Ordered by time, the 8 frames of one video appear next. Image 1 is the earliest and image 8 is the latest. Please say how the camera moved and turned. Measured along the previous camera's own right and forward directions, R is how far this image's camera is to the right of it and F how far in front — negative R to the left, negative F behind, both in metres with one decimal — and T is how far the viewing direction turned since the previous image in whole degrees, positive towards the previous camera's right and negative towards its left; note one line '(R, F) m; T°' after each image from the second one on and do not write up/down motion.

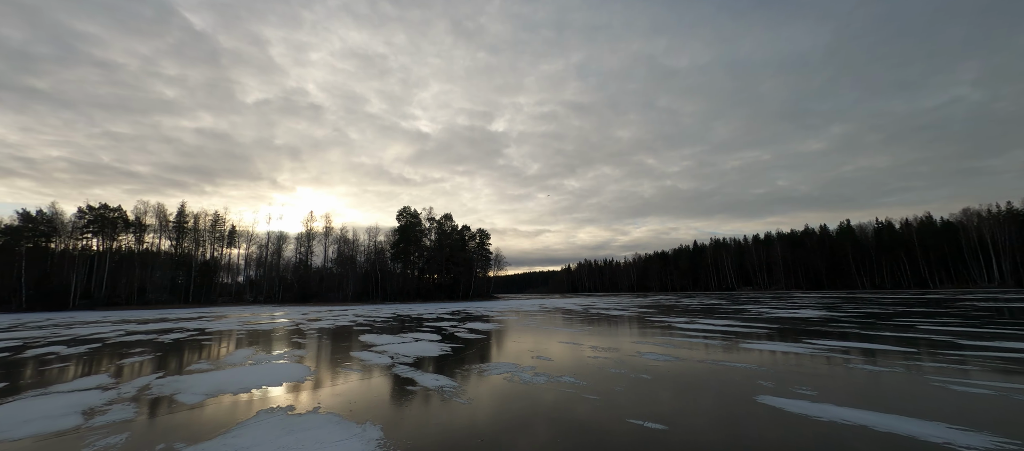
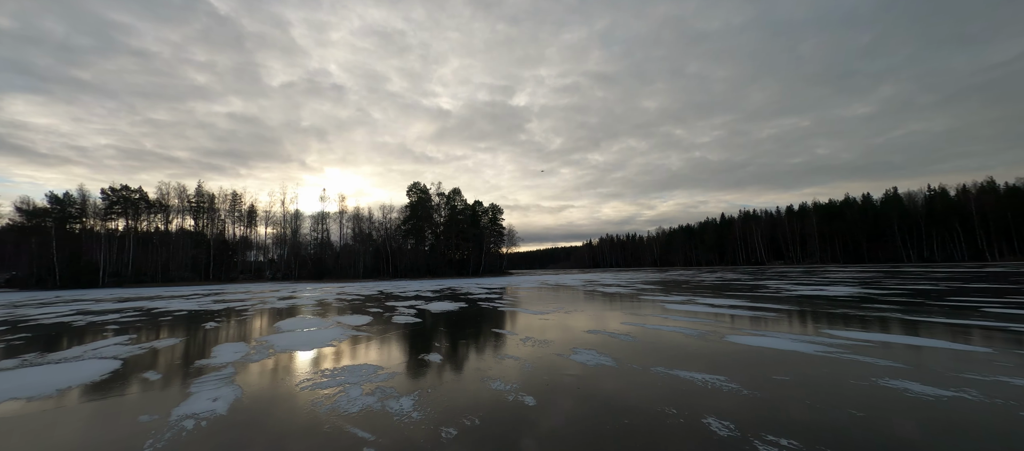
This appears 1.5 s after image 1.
(+1.3, +1.2) m; -4°
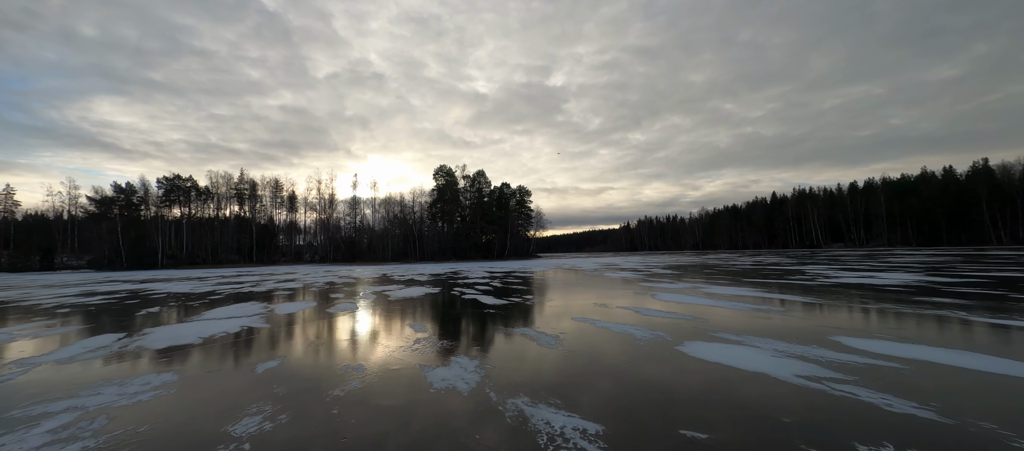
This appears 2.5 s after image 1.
(+1.2, +0.8) m; -6°
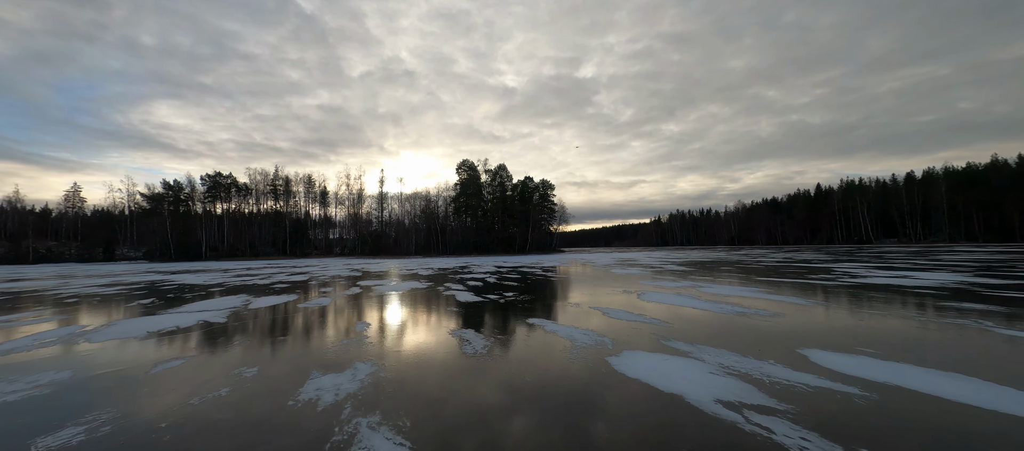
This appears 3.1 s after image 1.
(+0.8, +0.2) m; -4°
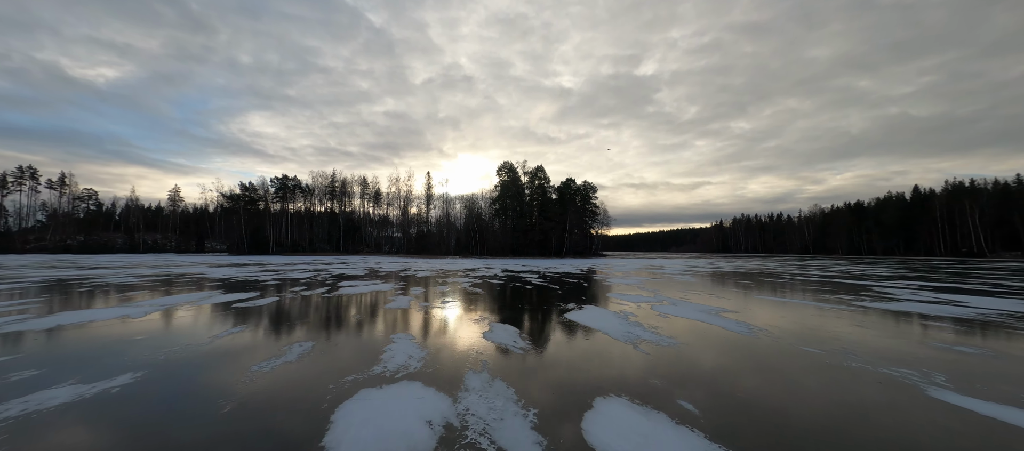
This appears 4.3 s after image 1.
(+1.7, +0.4) m; -8°
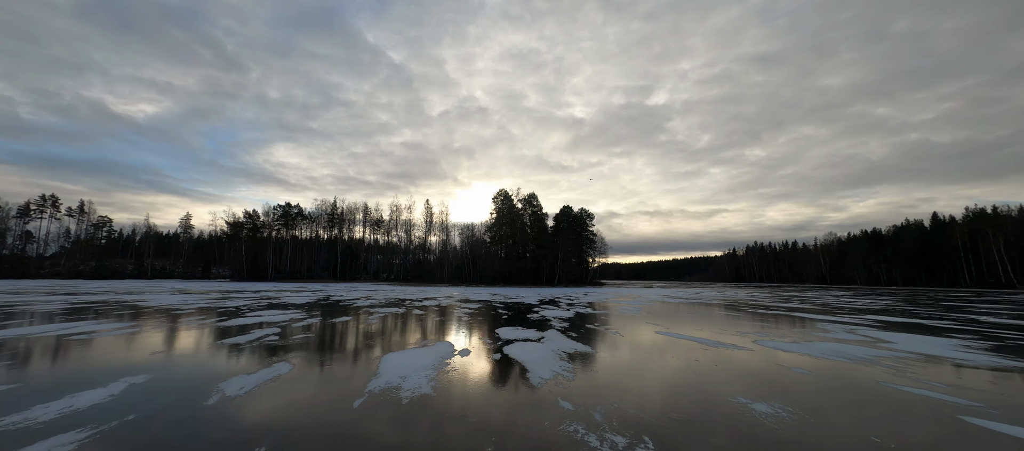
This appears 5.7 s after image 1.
(+2.3, +0.3) m; -2°
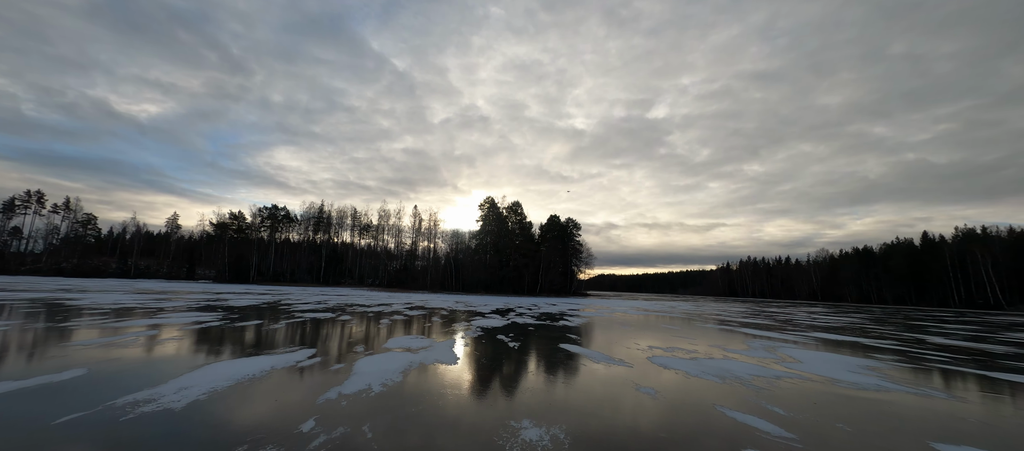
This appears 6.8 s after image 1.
(+1.7, +0.2) m; 0°
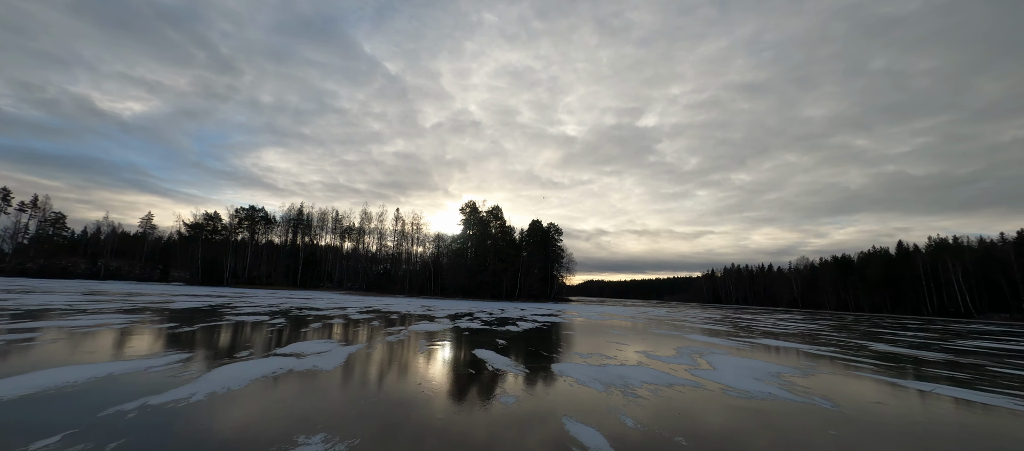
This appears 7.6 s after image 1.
(+1.2, +0.2) m; +1°
